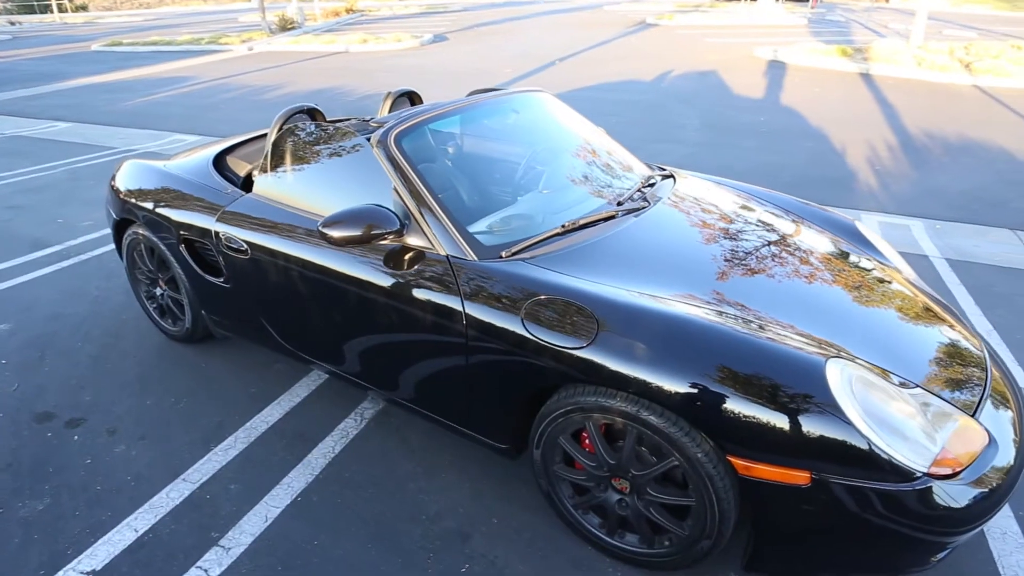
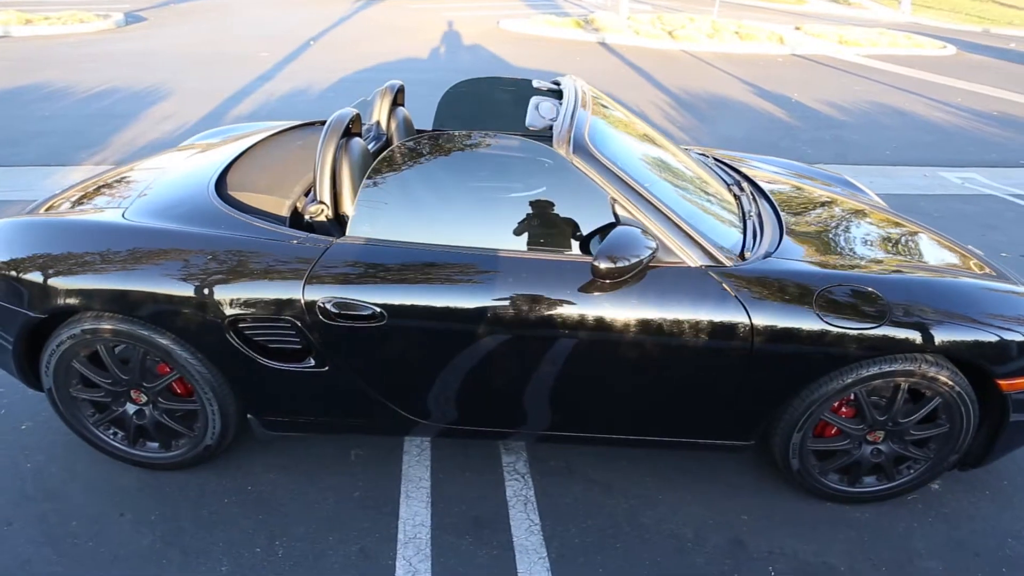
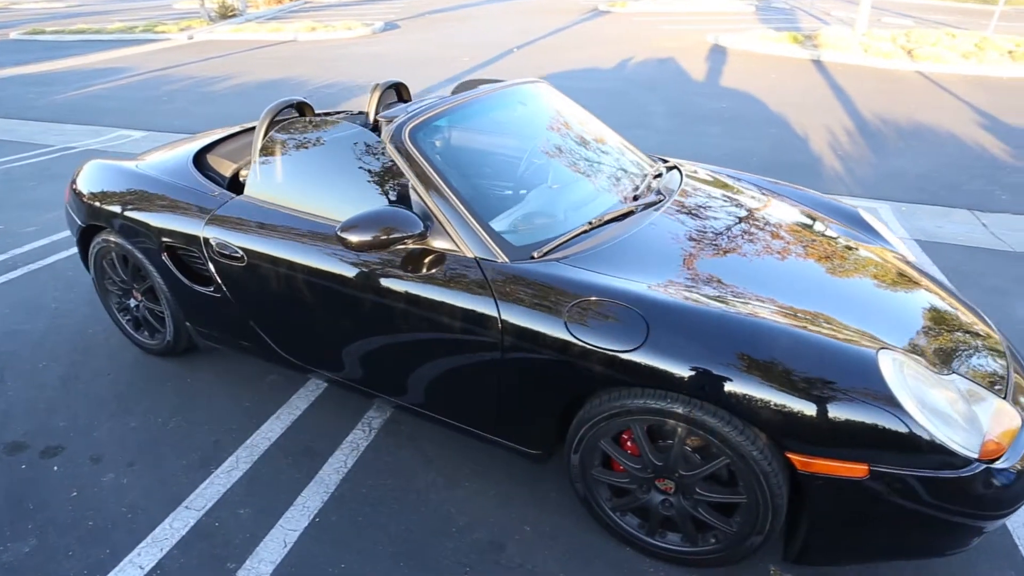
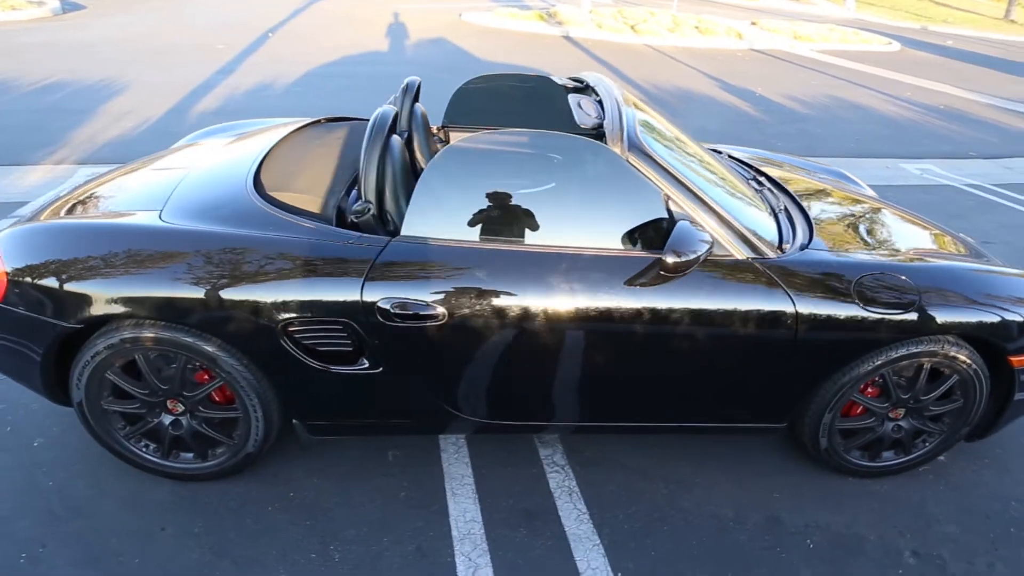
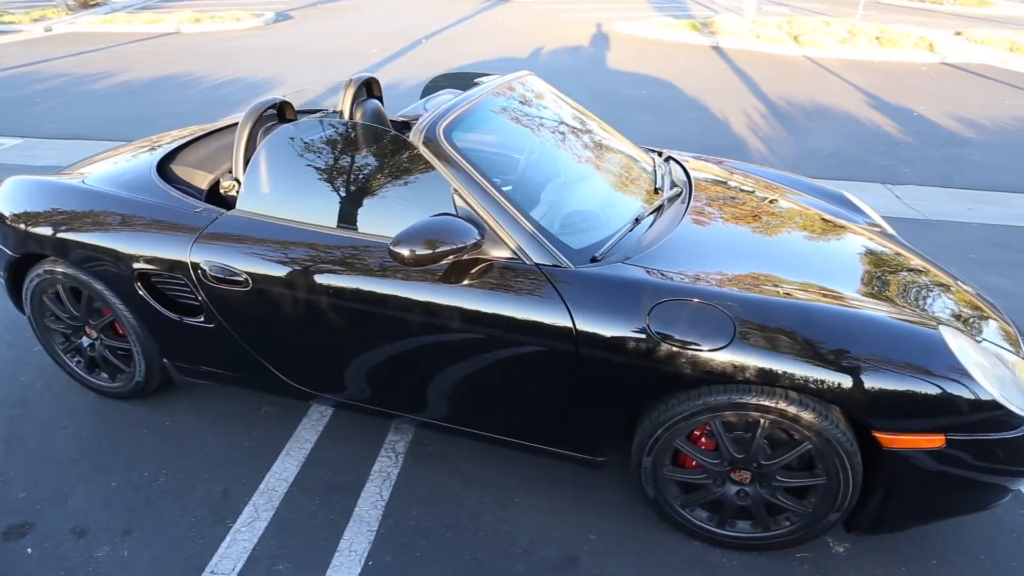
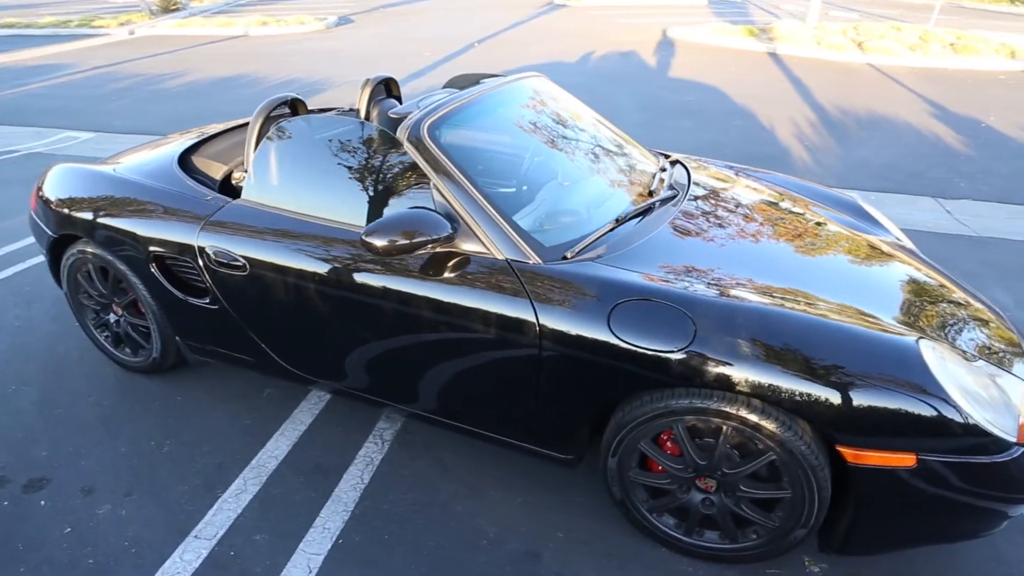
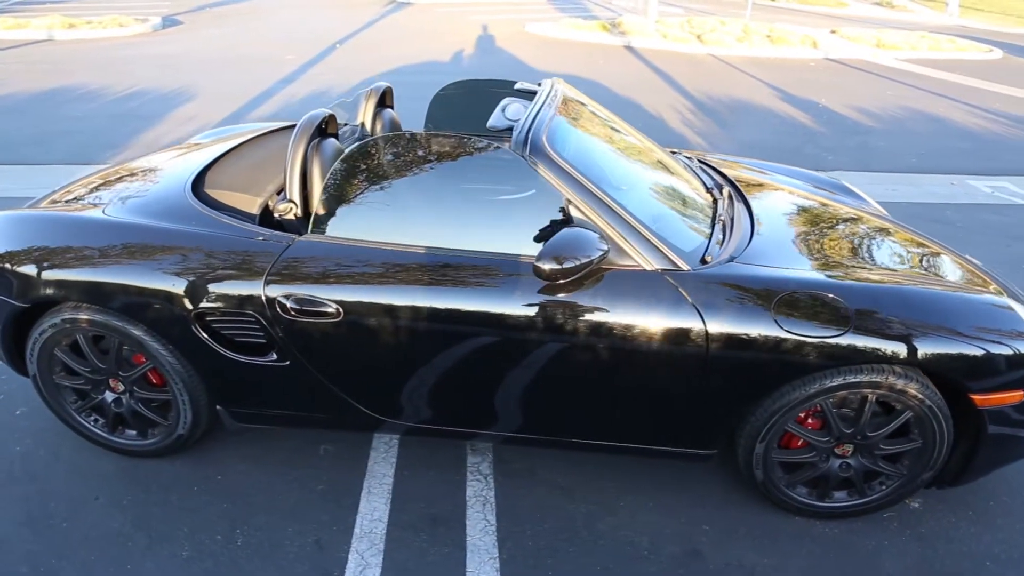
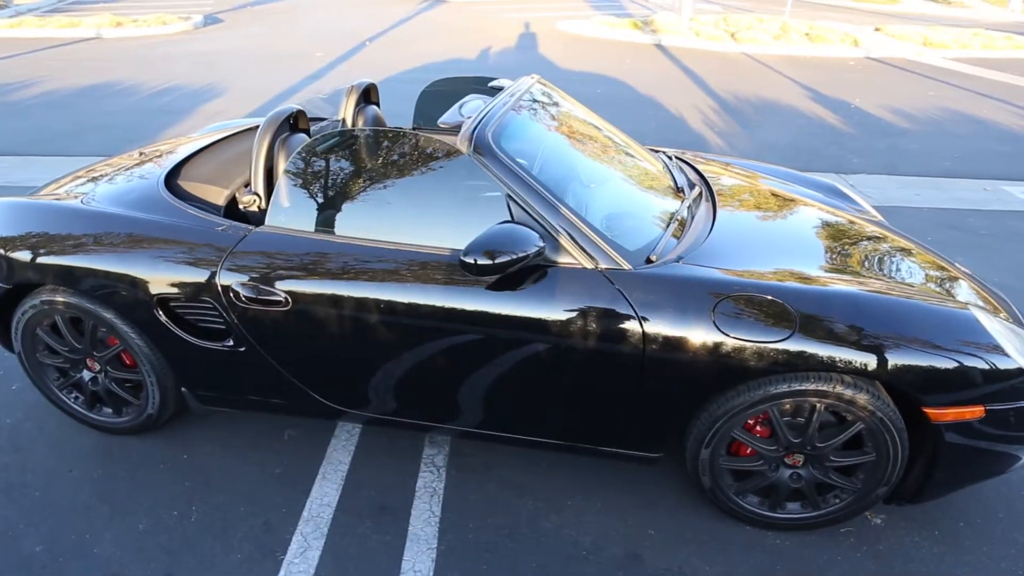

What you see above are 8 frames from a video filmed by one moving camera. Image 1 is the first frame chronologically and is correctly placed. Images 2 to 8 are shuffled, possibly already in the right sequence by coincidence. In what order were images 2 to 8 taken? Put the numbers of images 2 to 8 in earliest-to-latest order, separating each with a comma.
3, 6, 5, 8, 7, 2, 4
